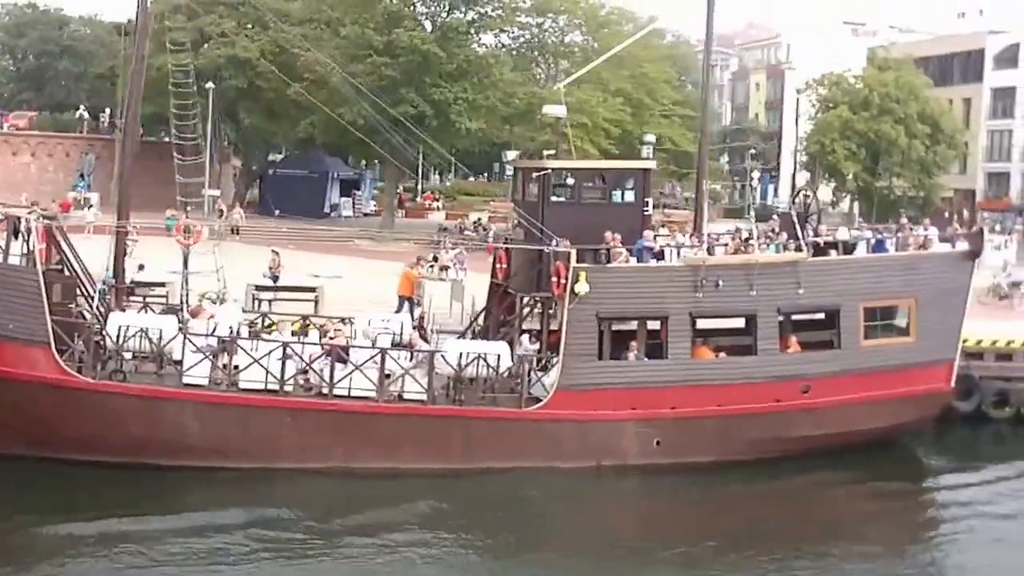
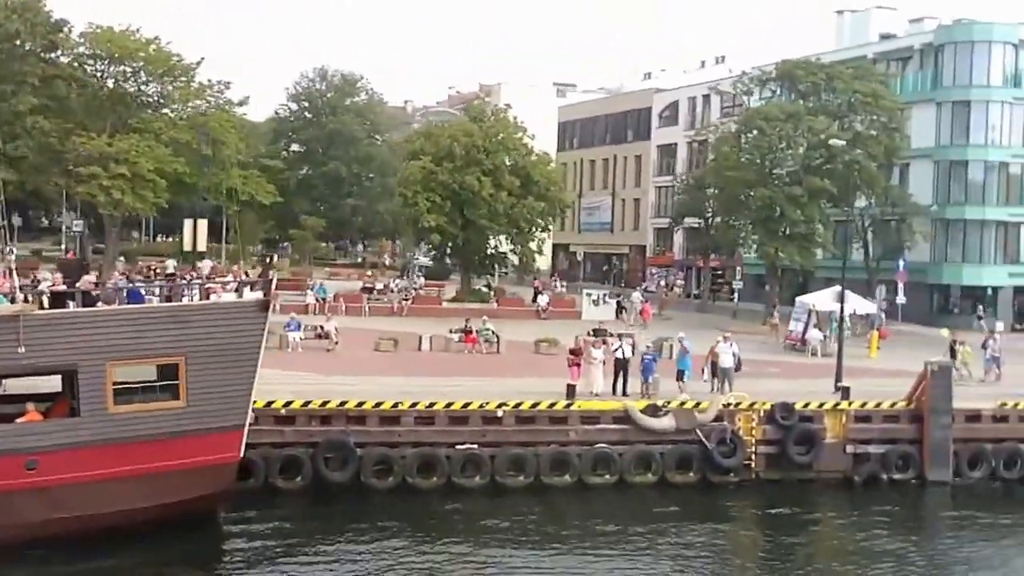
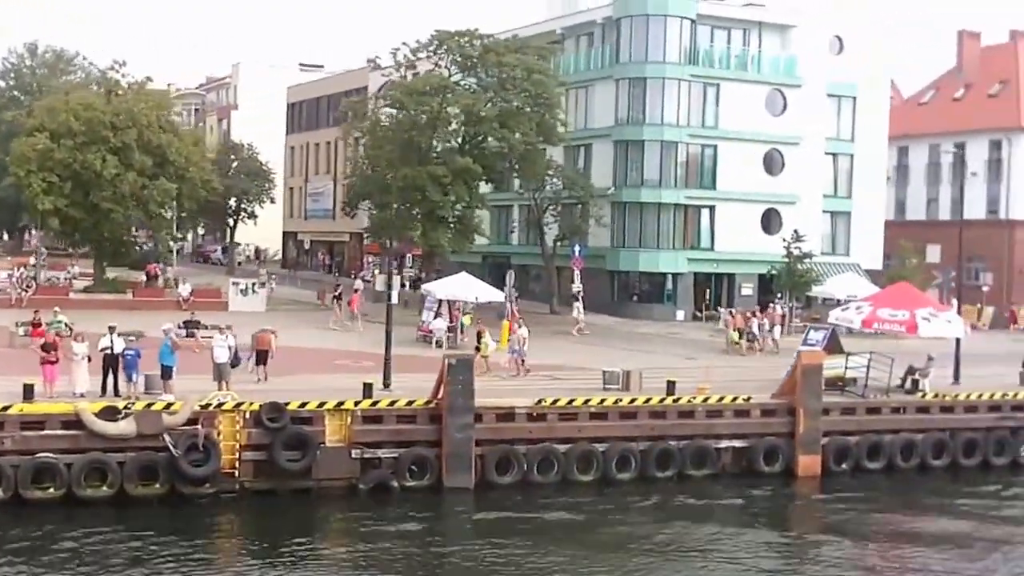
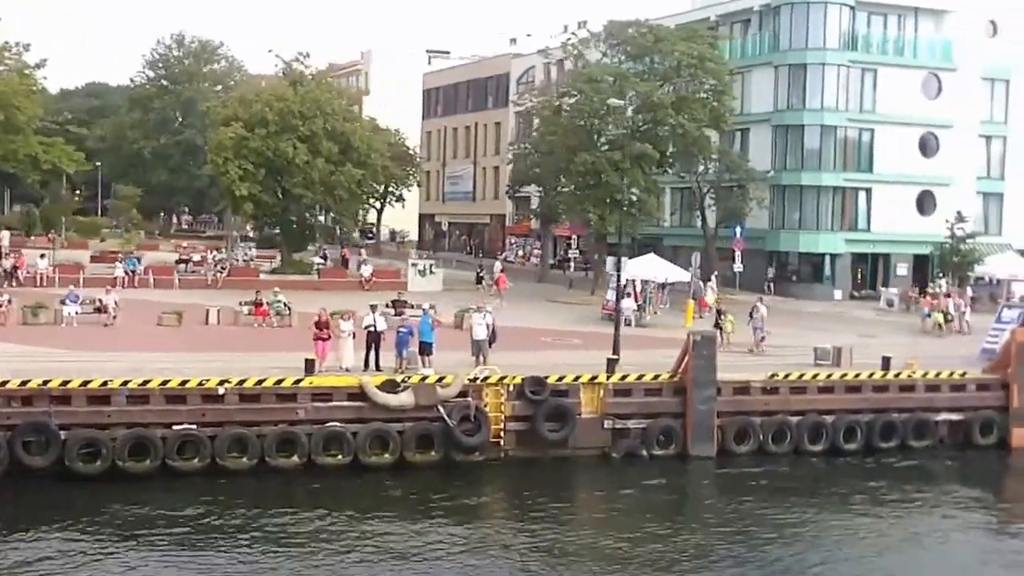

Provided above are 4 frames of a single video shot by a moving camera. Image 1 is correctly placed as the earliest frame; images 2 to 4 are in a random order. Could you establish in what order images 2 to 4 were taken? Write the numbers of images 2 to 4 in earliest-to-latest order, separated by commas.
2, 4, 3
